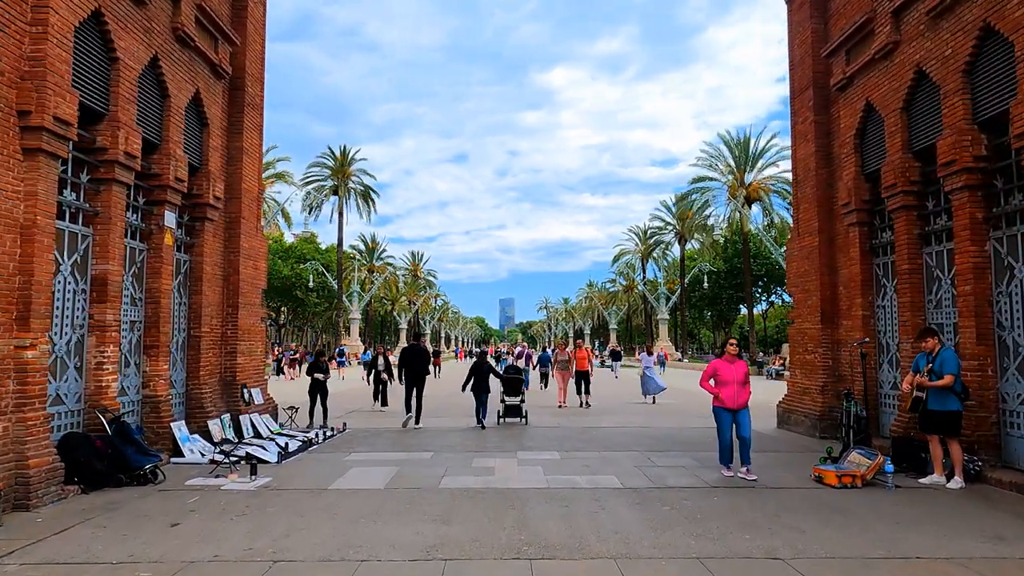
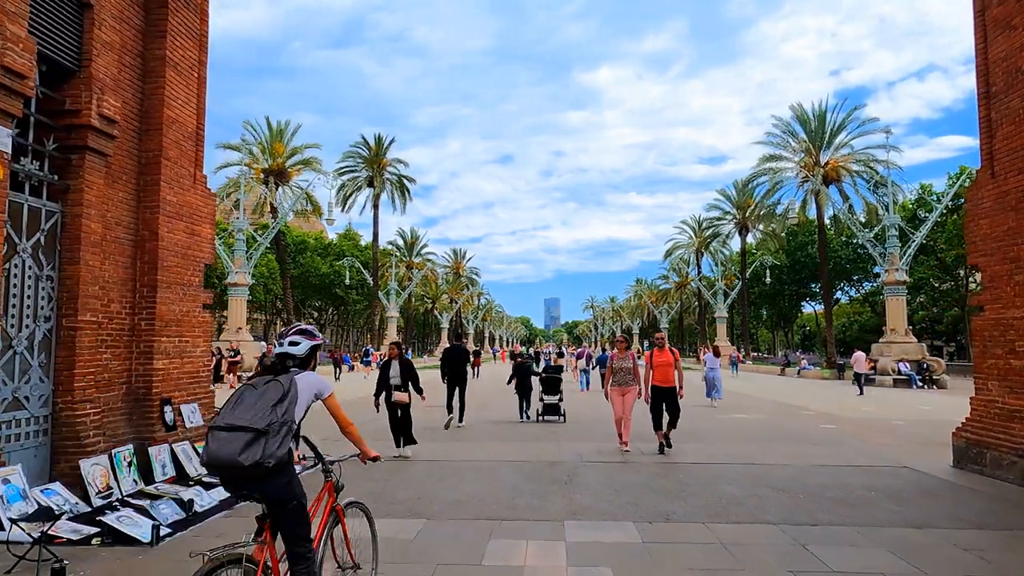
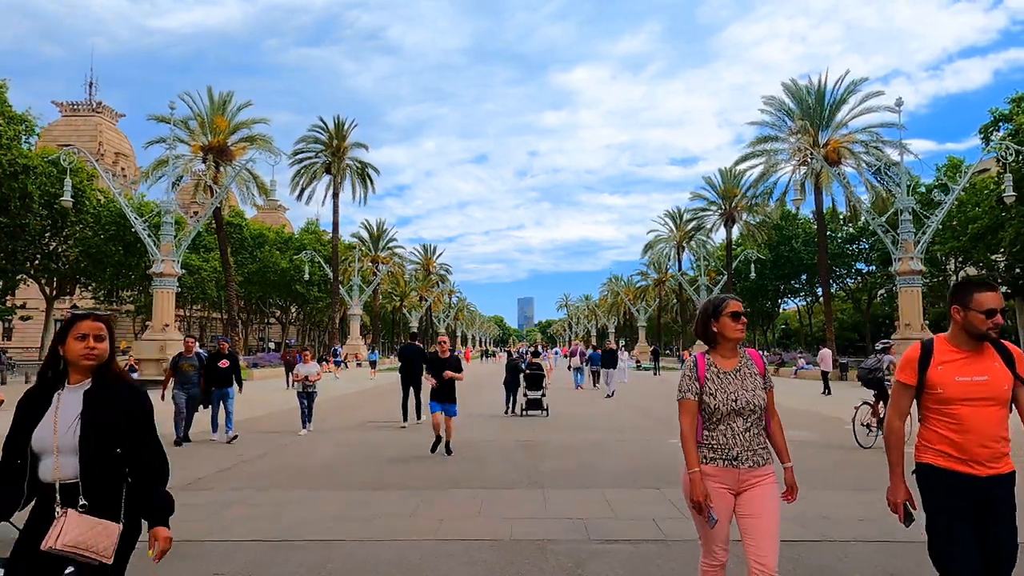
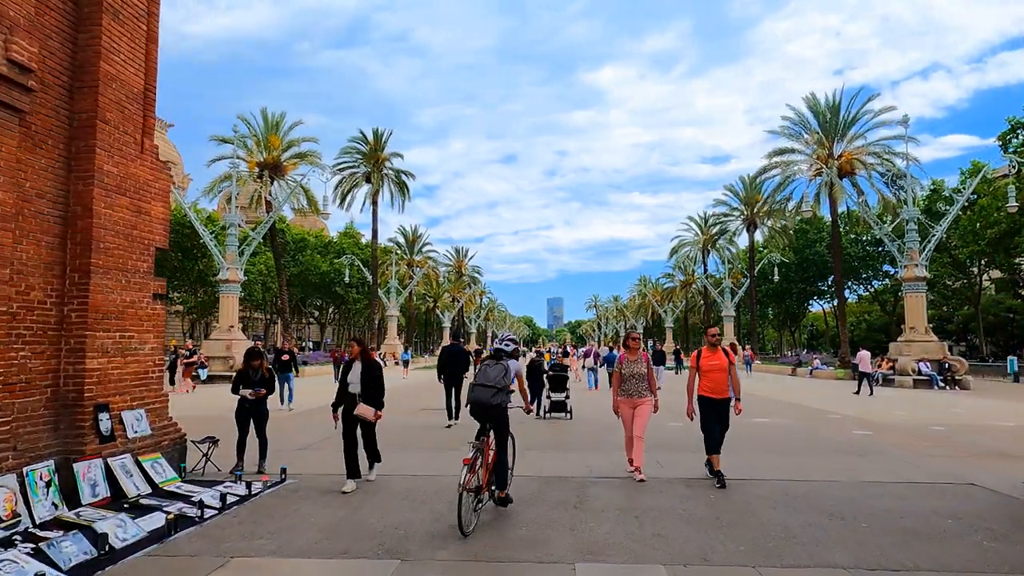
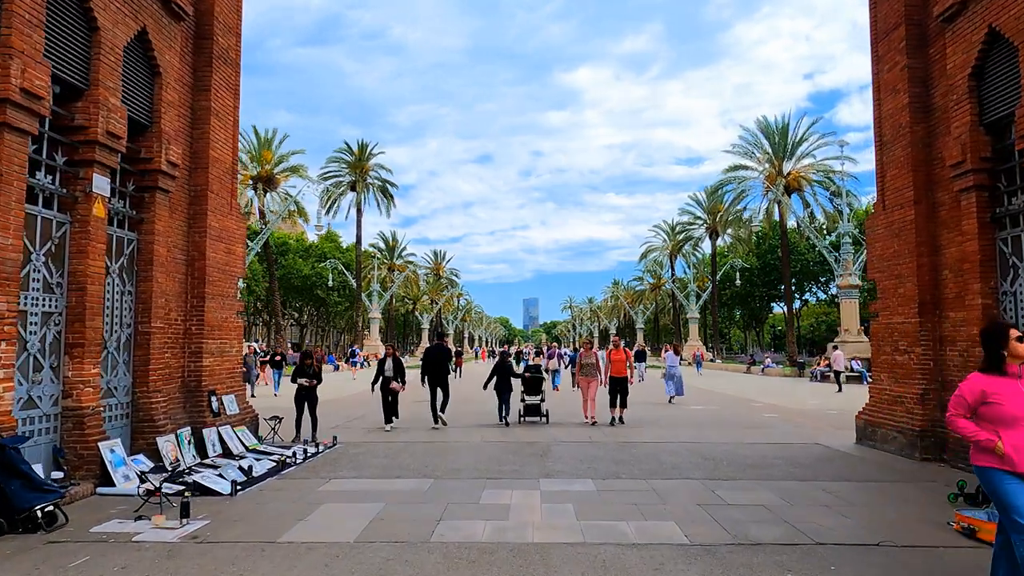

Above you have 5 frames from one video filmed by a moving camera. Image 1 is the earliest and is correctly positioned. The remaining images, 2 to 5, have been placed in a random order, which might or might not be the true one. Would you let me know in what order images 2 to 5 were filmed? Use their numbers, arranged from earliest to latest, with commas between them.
5, 2, 4, 3
